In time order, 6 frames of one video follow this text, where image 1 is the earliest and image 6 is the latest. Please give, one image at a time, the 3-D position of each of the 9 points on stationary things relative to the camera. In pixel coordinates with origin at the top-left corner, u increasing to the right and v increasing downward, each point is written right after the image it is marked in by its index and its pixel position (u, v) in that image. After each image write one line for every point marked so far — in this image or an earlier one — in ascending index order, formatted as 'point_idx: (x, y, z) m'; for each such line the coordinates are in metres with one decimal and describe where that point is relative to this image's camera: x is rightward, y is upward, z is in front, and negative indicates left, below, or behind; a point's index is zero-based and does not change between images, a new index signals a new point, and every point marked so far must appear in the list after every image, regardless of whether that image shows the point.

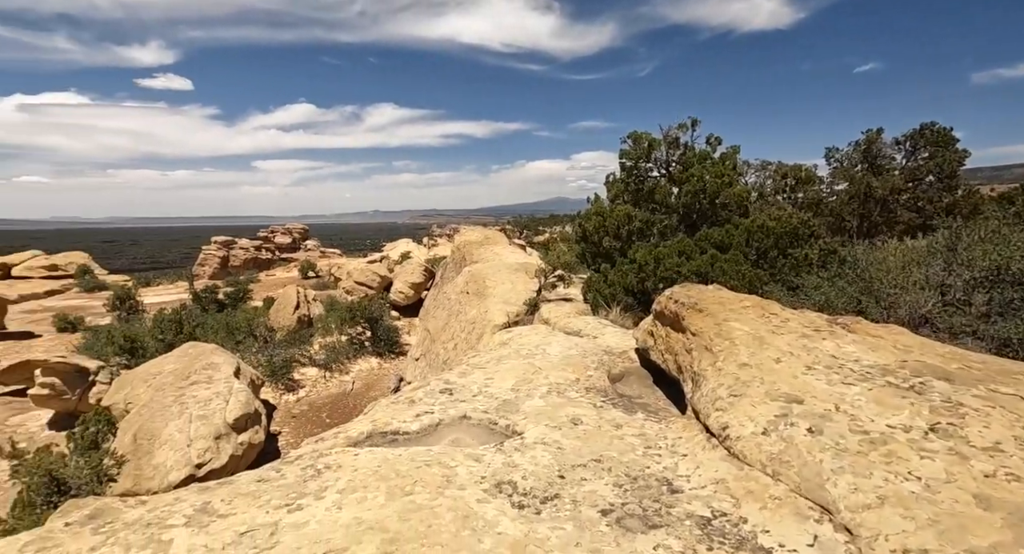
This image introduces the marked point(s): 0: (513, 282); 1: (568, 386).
0: (+0.1, -0.1, +12.8) m
1: (+0.7, -1.3, +6.1) m
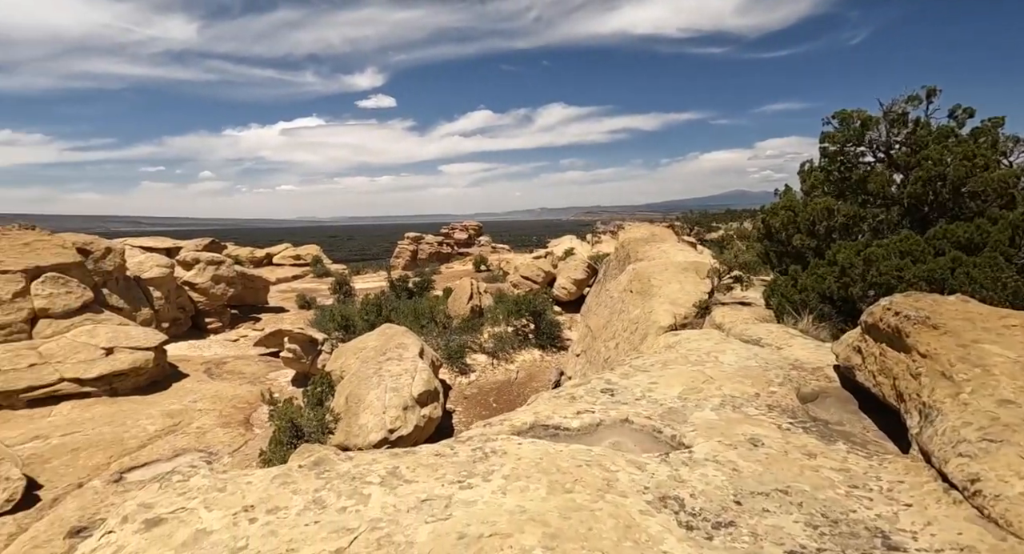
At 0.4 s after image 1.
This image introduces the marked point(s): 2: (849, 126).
0: (+3.9, -0.1, +12.1) m
1: (+2.4, -1.3, +5.5) m
2: (+8.0, +3.6, +12.3) m
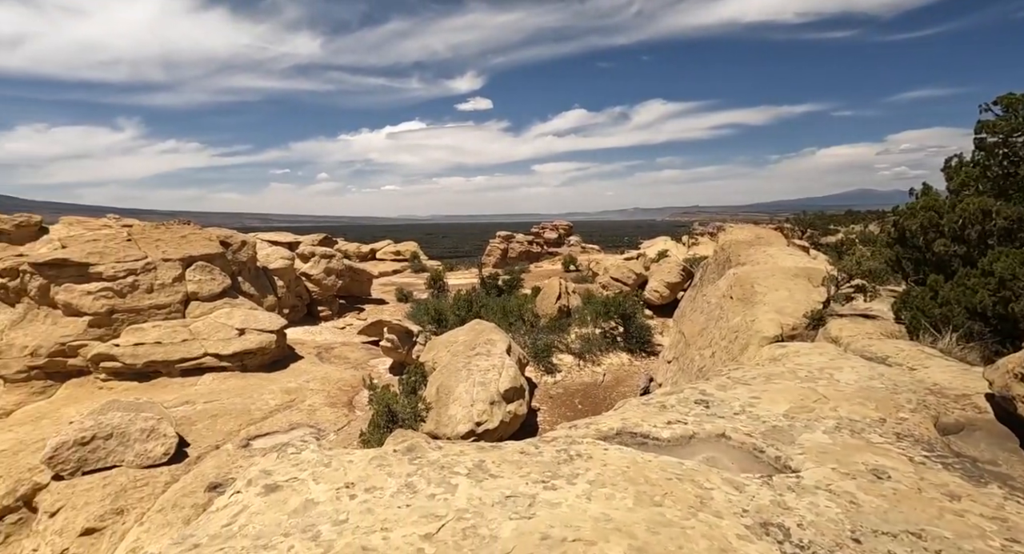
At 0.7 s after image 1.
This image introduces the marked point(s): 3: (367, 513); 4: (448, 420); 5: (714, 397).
0: (+5.9, -0.3, +11.2) m
1: (+3.3, -1.4, +4.9) m
2: (+10.0, +3.4, +10.7) m
3: (-1.0, -1.6, +3.6) m
4: (-1.3, -3.0, +11.1) m
5: (+2.2, -1.3, +5.6) m
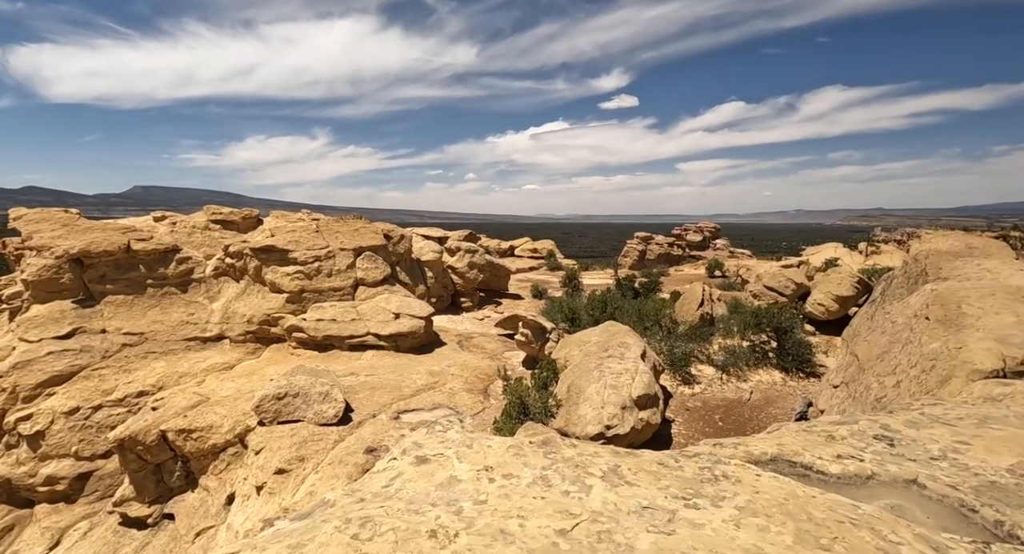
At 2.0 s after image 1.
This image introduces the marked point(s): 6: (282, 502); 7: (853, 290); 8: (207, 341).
0: (+8.5, -0.6, +9.2) m
1: (+4.4, -1.5, +3.9) m
2: (+12.6, +2.8, +7.7) m
3: (-0.1, -1.5, +3.6) m
4: (+1.4, -3.0, +11.0) m
5: (+3.4, -1.4, +4.7) m
6: (-3.4, -3.3, +7.8) m
7: (+12.5, -0.4, +19.5) m
8: (-8.0, -1.7, +13.6) m
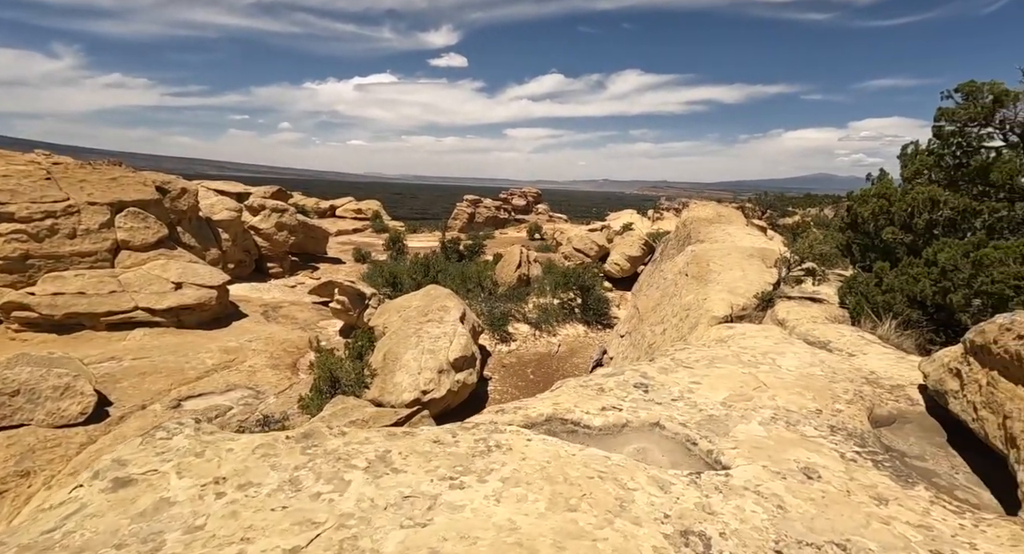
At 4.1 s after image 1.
0: (+4.9, +0.1, +11.2) m
1: (+2.6, -1.2, +4.8) m
2: (+9.2, +3.5, +10.7) m
3: (-1.5, -1.3, +3.2) m
4: (-2.4, -2.3, +10.8) m
5: (+1.5, -1.1, +5.4) m
6: (-6.0, -2.9, +6.2) m
7: (+5.4, +1.1, +22.1) m
8: (-12.2, -1.0, +10.2) m
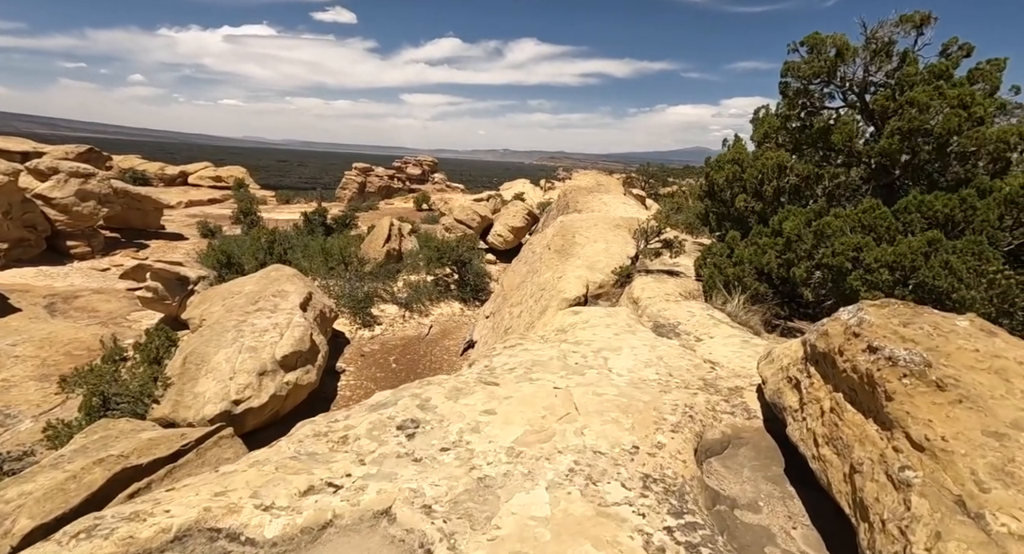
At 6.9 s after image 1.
0: (+1.8, +0.6, +10.2) m
1: (+0.8, -1.2, +3.7) m
2: (+6.0, +4.1, +10.4) m
3: (-3.0, -1.5, +1.3) m
4: (-5.3, -2.0, +8.6) m
5: (-0.5, -1.0, +4.0) m
6: (-7.9, -3.1, +3.5) m
7: (+0.1, +2.2, +21.0) m
8: (-14.8, -1.1, +6.1) m
